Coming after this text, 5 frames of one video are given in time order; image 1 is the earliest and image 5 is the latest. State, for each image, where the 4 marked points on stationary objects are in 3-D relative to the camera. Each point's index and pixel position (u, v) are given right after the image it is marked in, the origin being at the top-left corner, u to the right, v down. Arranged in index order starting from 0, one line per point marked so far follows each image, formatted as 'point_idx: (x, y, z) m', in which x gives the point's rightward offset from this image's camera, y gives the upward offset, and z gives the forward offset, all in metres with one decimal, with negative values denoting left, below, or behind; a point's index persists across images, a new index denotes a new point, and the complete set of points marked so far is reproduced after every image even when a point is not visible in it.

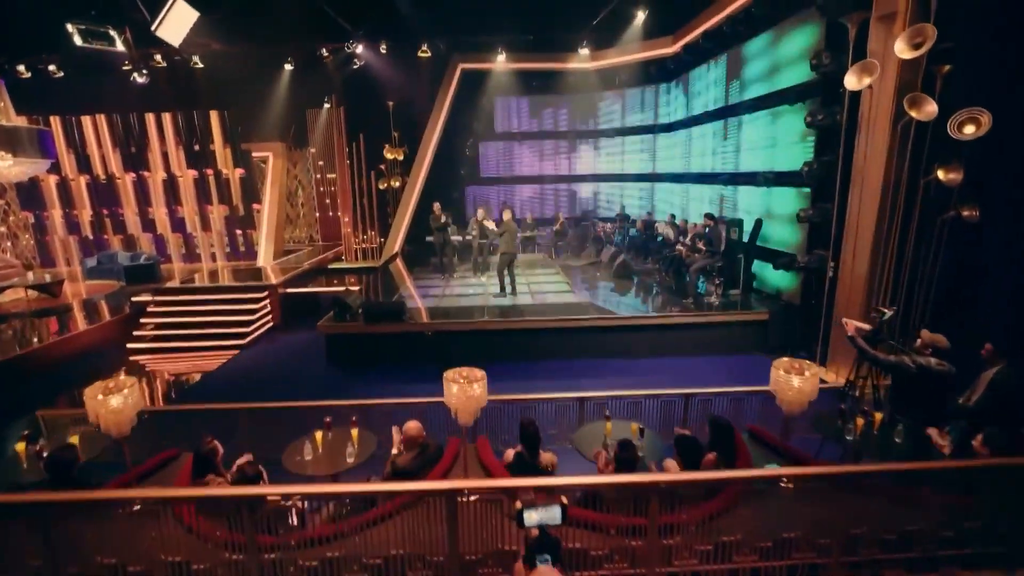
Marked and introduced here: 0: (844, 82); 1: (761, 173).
0: (+3.0, +1.8, +4.2) m
1: (+3.0, +1.3, +5.4) m
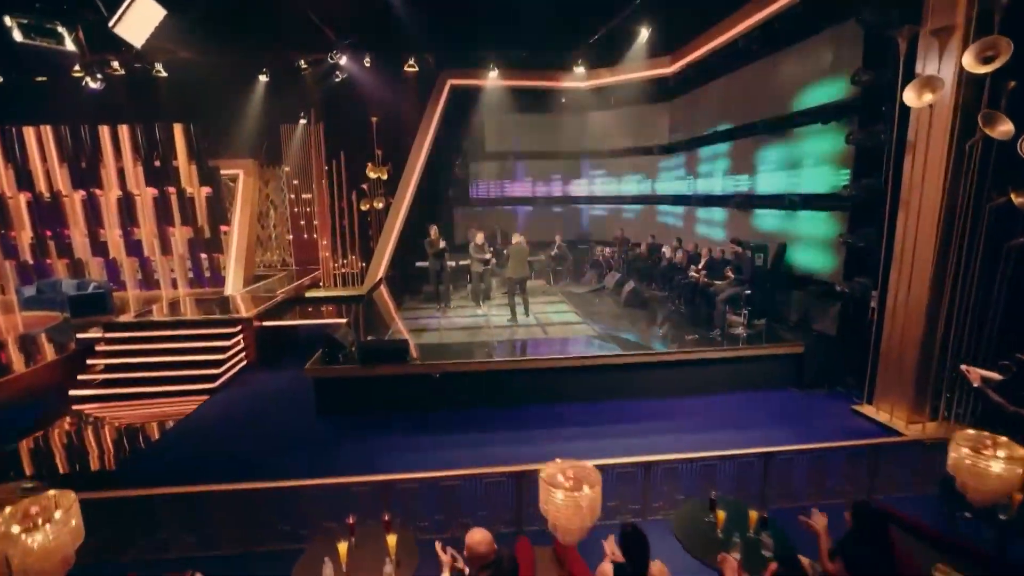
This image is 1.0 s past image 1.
0: (+3.2, +1.6, +3.9) m
1: (+3.1, +1.0, +5.2) m
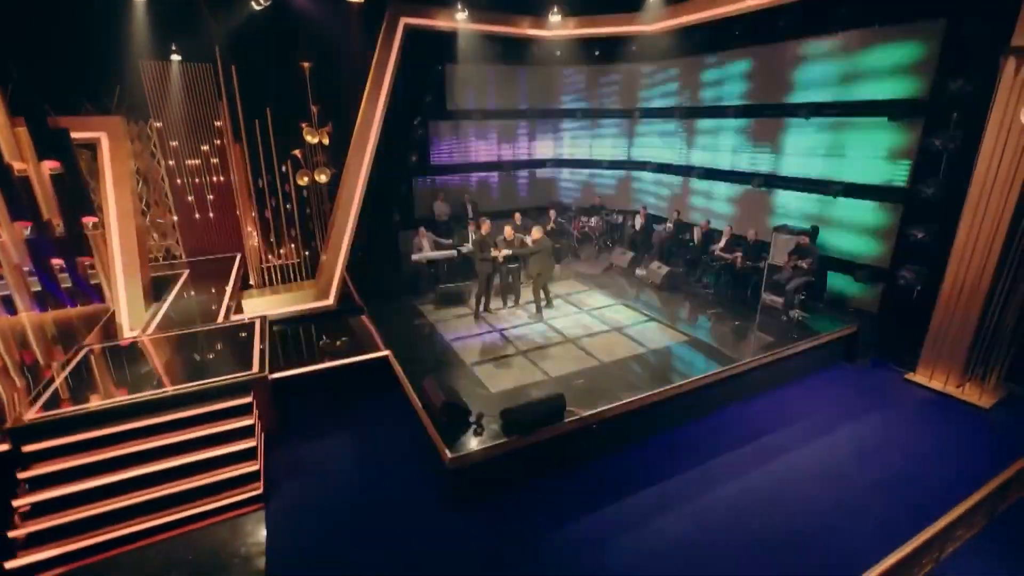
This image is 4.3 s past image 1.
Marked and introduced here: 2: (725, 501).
0: (+4.1, +1.6, +4.3) m
1: (+3.7, +1.2, +5.5) m
2: (+1.5, -1.5, +3.4) m
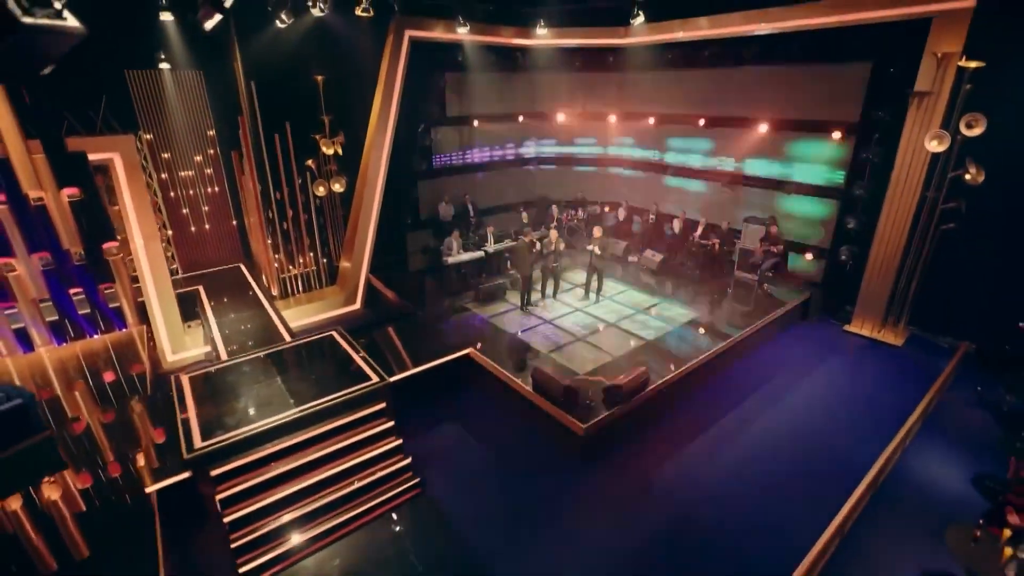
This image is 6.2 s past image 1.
0: (+4.6, +1.9, +5.8) m
1: (+4.0, +1.6, +7.0) m
2: (+2.5, -1.5, +4.7) m
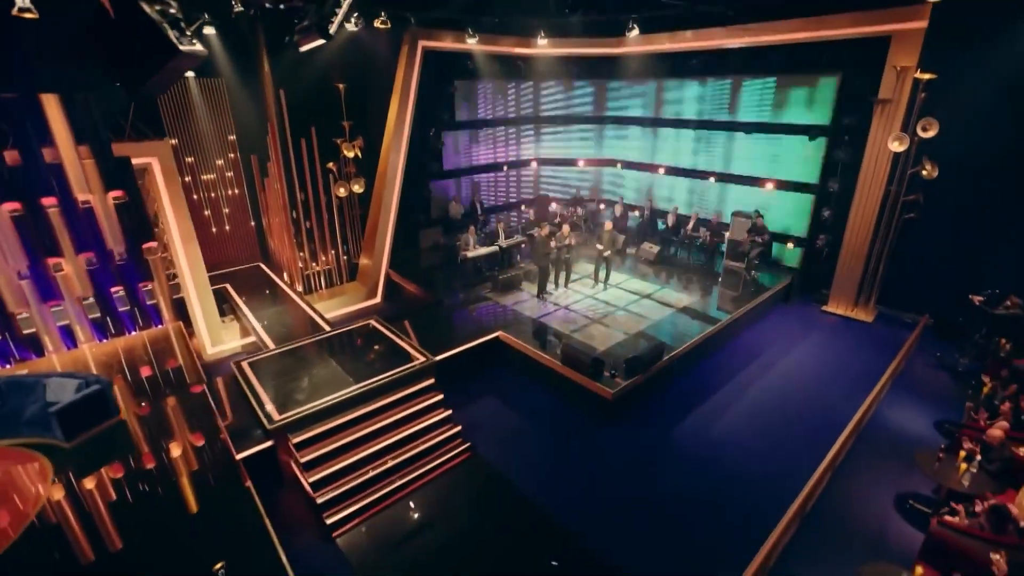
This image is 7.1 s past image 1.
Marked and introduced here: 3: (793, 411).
0: (+4.8, +2.2, +6.6) m
1: (+4.1, +1.8, +7.7) m
2: (+2.8, -1.3, +5.4) m
3: (+3.1, -1.4, +5.2) m
